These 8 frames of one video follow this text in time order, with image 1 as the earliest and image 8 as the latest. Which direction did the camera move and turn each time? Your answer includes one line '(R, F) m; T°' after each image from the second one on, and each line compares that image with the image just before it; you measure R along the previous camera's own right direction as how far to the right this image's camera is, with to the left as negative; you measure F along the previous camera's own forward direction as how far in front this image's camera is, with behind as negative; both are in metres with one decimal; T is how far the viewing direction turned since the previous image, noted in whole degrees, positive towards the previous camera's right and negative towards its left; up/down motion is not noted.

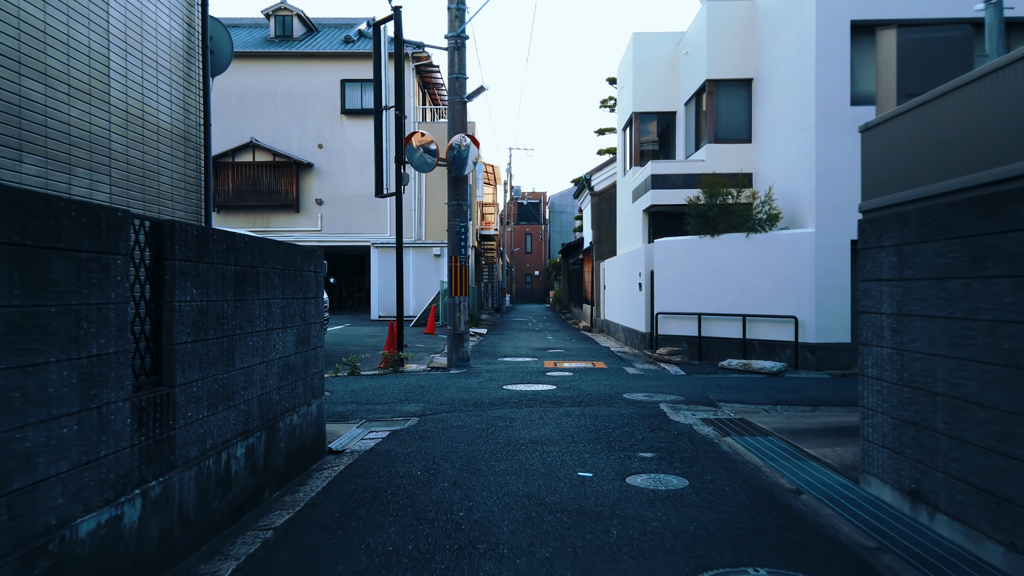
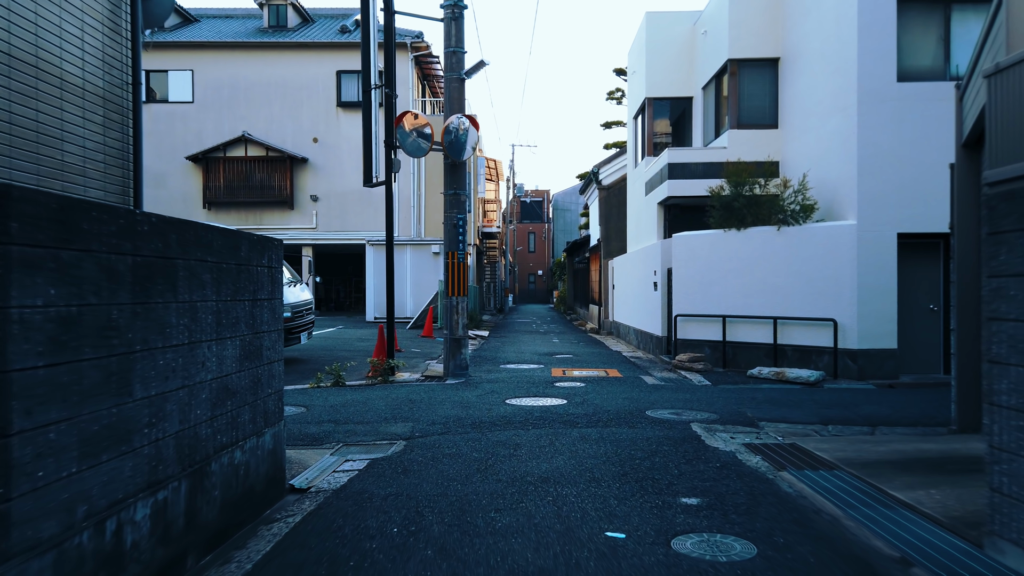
(0.0, +1.2) m; 0°
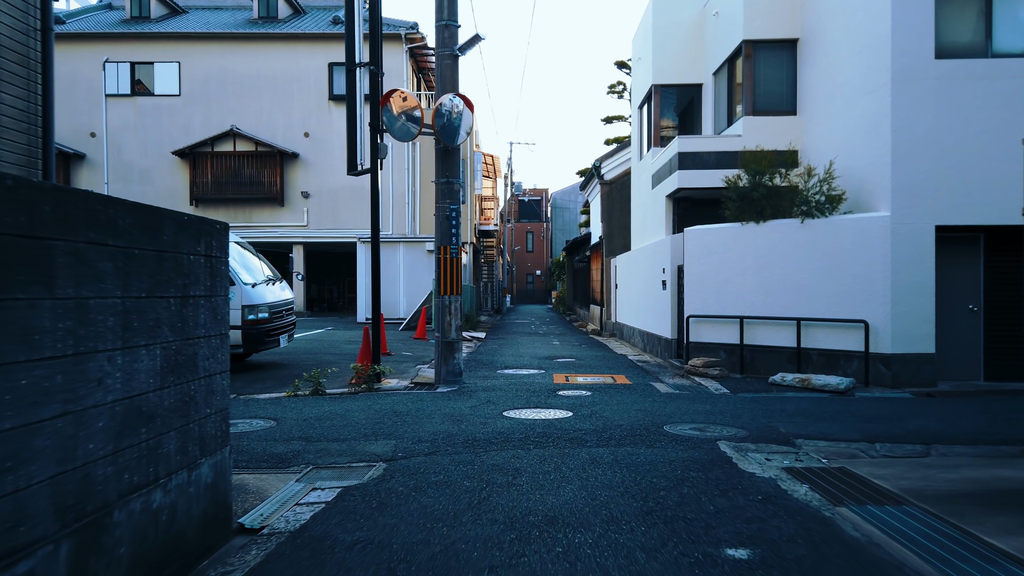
(0.0, +0.9) m; 0°
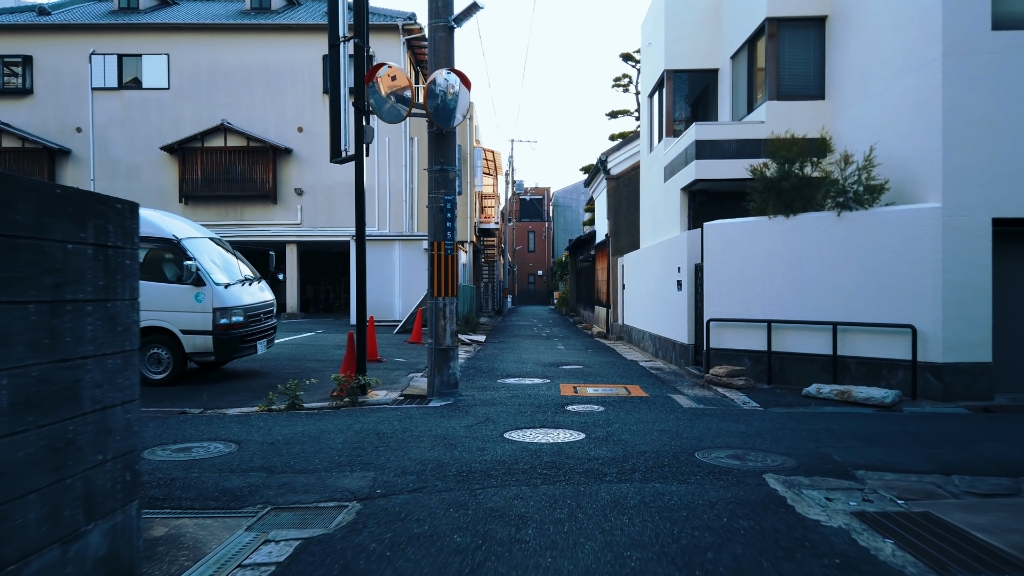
(0.0, +1.0) m; 0°
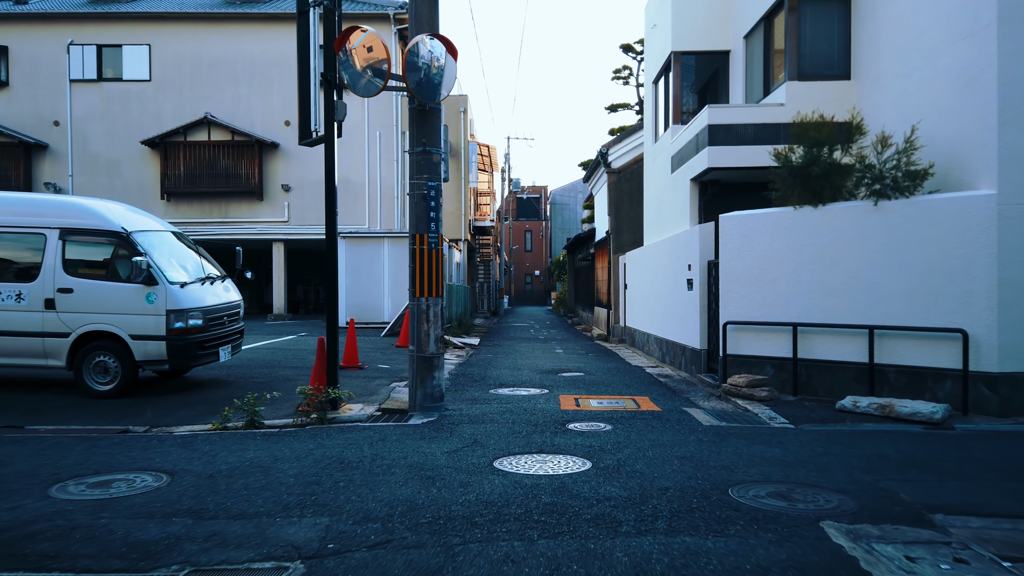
(0.0, +1.0) m; 0°
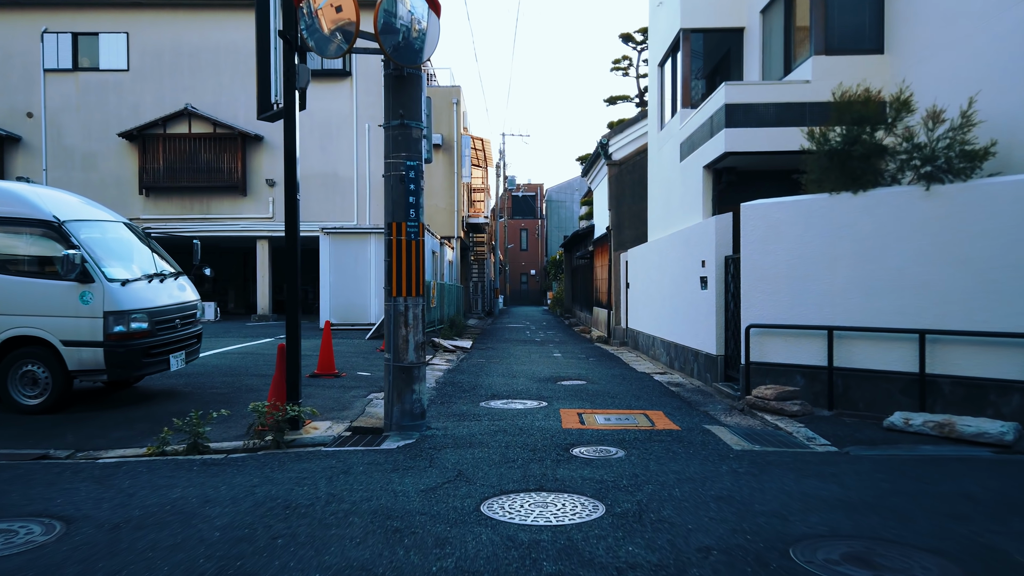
(0.0, +1.1) m; 0°
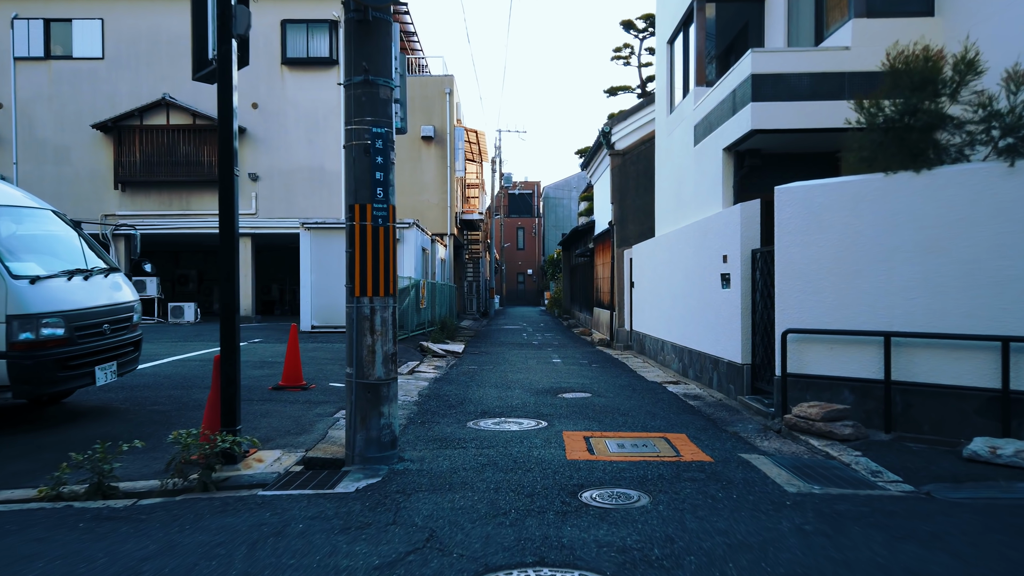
(0.0, +1.2) m; 0°
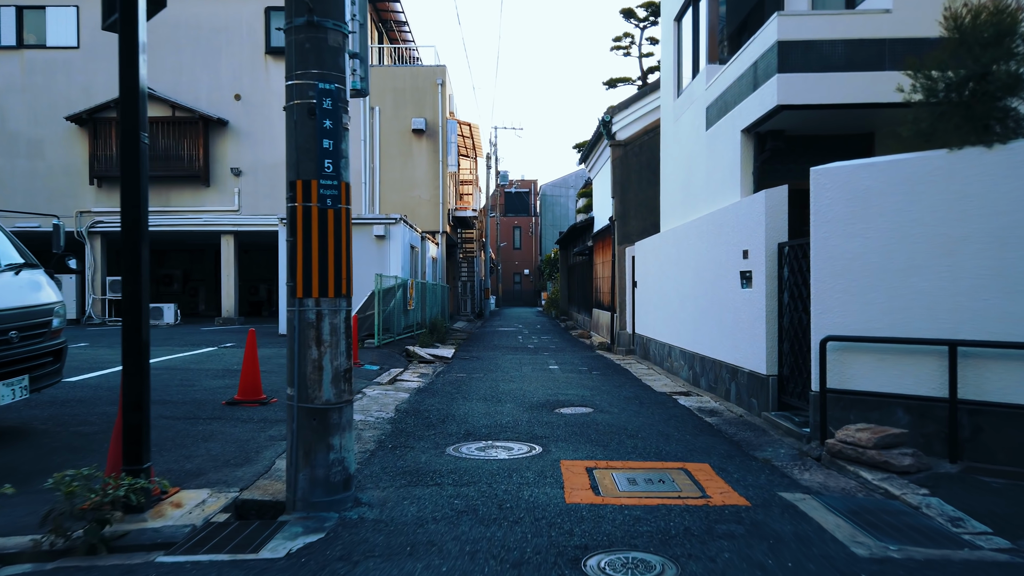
(+0.1, +1.0) m; 0°
